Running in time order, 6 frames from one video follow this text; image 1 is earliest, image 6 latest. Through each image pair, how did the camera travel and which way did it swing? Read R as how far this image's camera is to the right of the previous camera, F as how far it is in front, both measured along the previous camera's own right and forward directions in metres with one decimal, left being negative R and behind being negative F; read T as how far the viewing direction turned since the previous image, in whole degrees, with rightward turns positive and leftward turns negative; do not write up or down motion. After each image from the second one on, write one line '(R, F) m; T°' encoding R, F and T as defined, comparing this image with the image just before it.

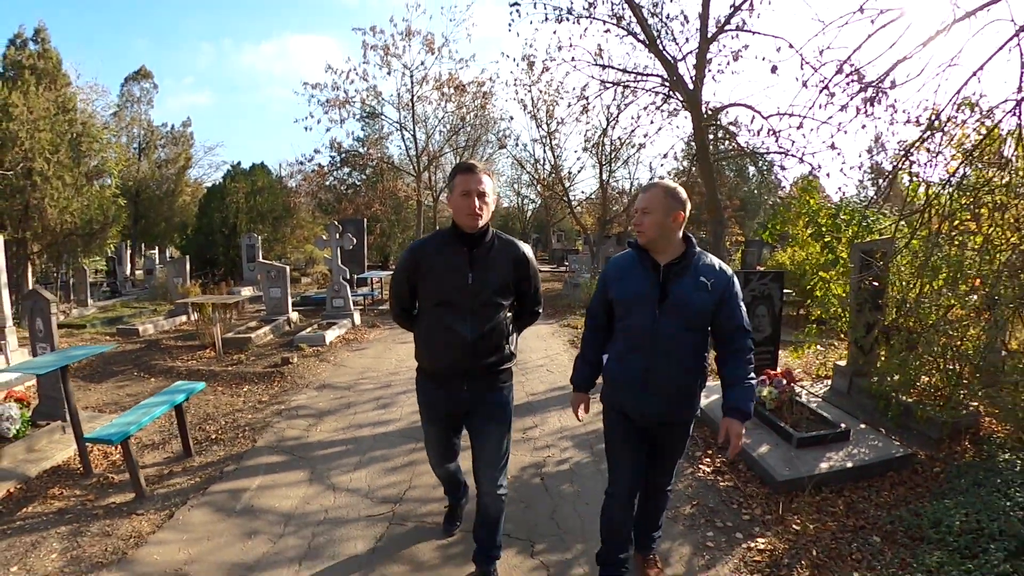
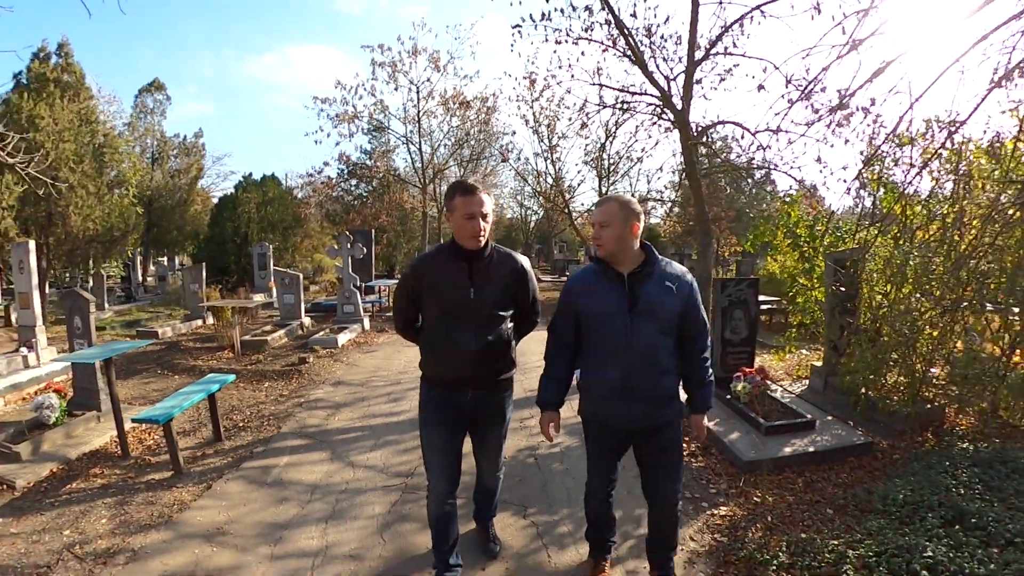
(0.0, -0.4) m; 0°
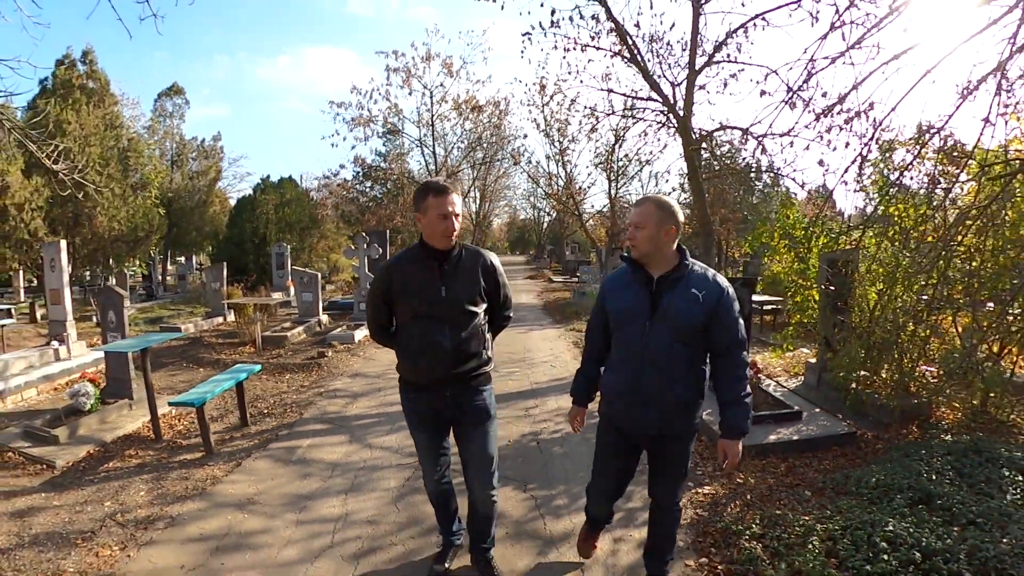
(+0.1, -0.3) m; -1°
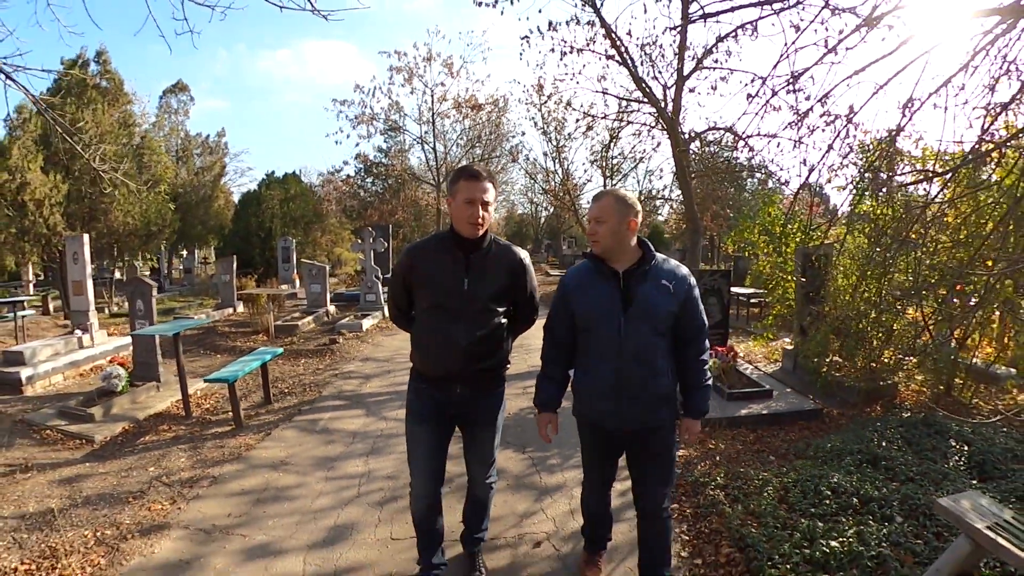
(0.0, -0.5) m; 0°
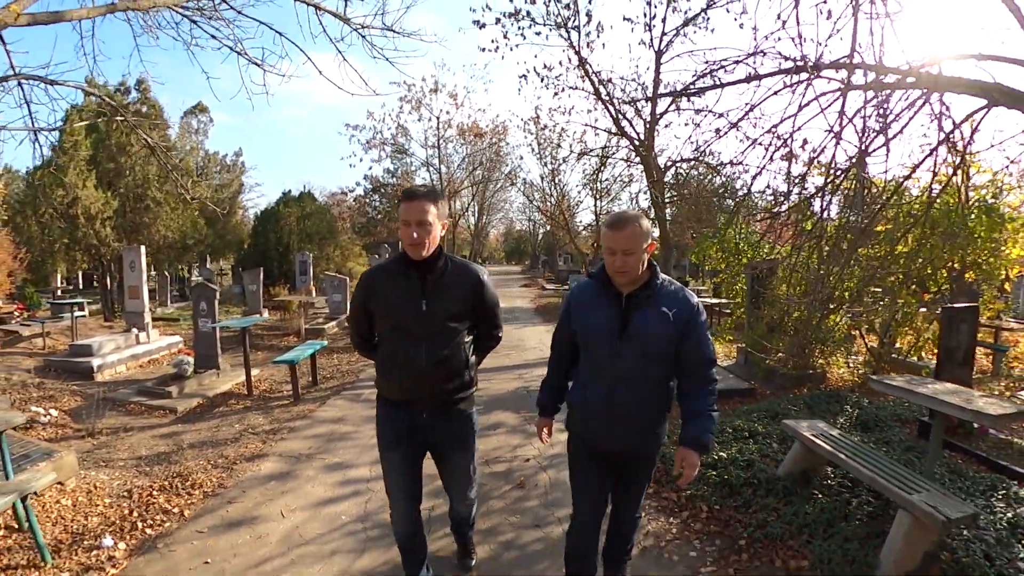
(0.0, -1.3) m; 0°
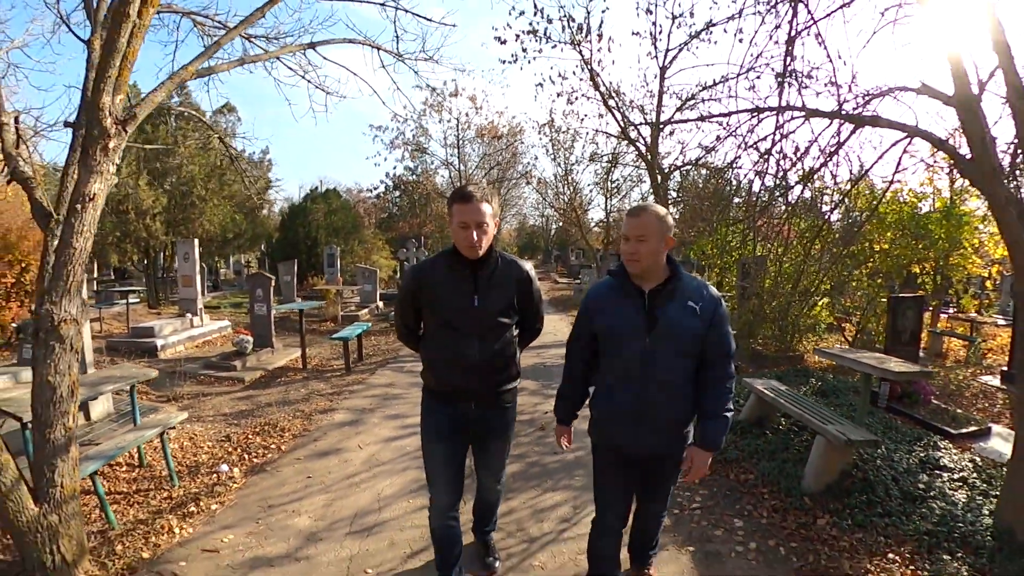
(-0.1, -1.1) m; -1°
